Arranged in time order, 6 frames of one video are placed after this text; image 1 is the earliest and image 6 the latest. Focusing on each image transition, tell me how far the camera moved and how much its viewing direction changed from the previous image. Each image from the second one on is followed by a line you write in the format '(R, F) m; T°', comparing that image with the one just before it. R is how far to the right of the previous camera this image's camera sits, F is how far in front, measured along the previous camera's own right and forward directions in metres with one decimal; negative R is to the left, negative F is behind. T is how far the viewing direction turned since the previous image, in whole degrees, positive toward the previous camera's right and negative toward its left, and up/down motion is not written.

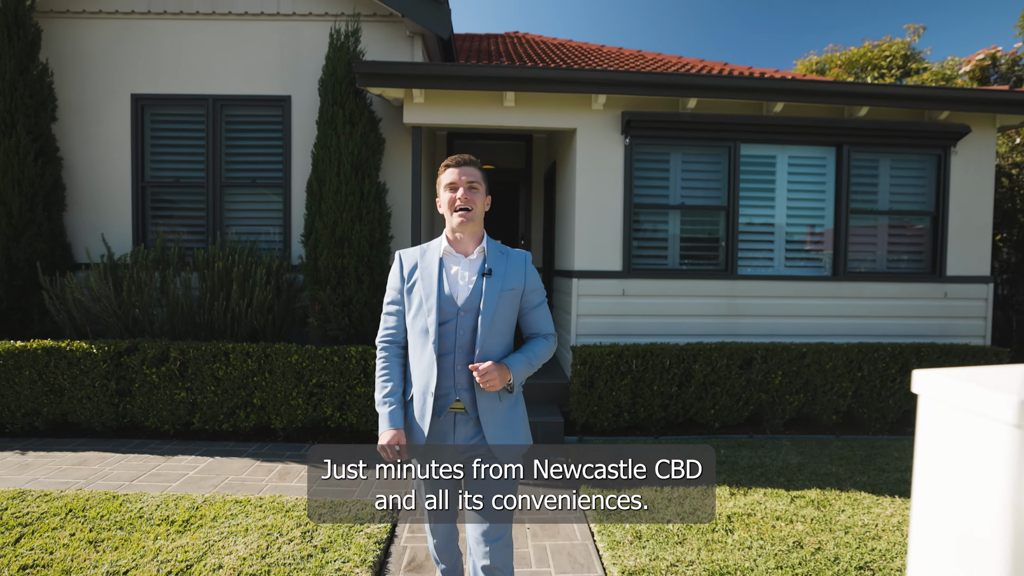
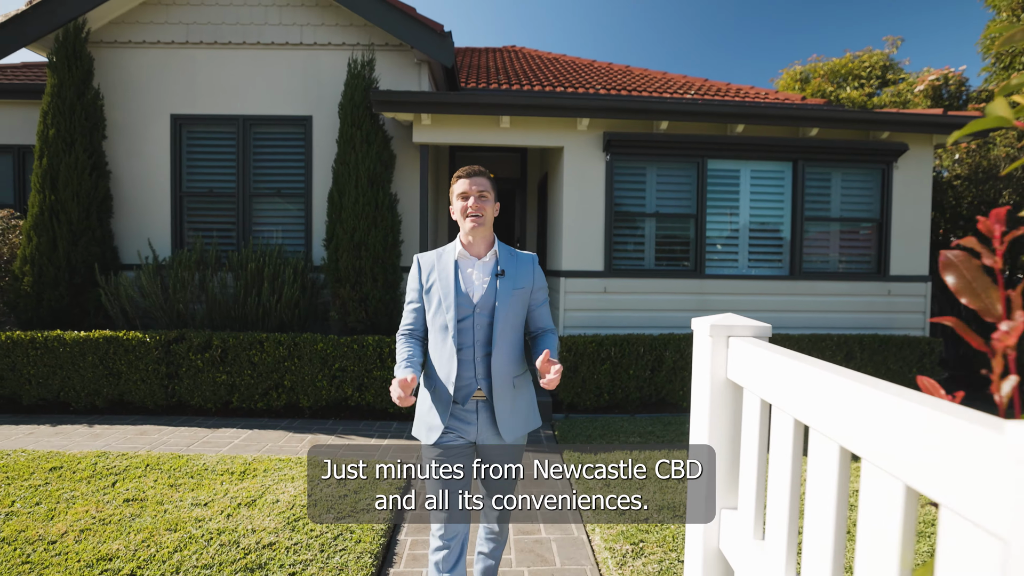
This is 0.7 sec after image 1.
(0.0, -0.8) m; 0°
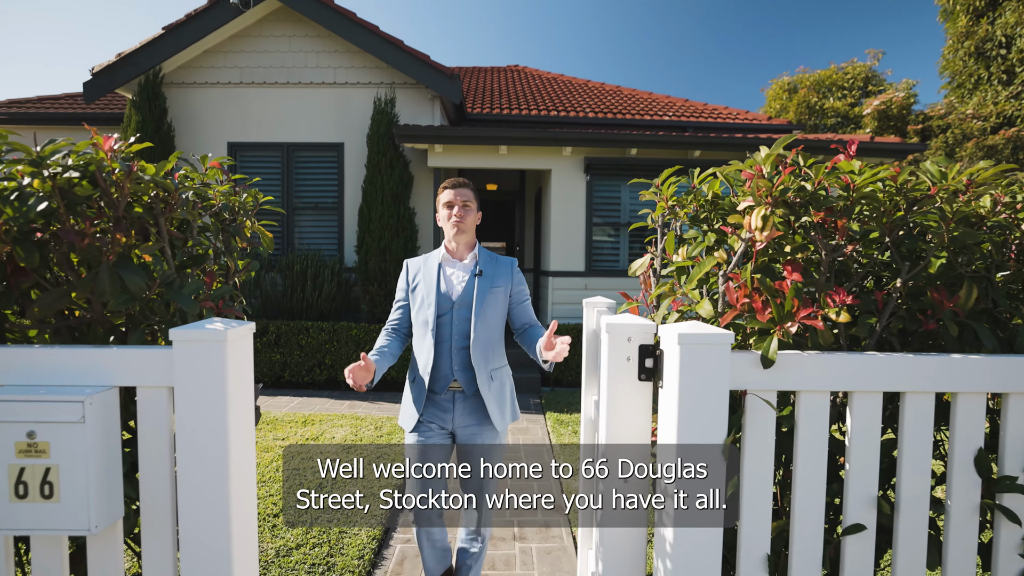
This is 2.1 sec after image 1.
(+0.2, -1.3) m; -1°
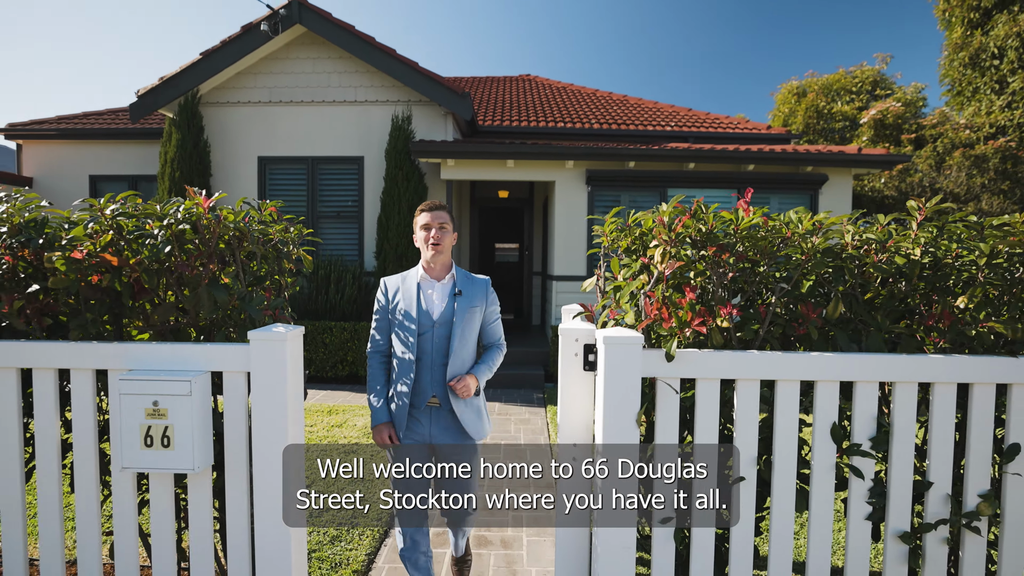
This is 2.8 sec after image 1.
(+0.2, -0.6) m; -2°
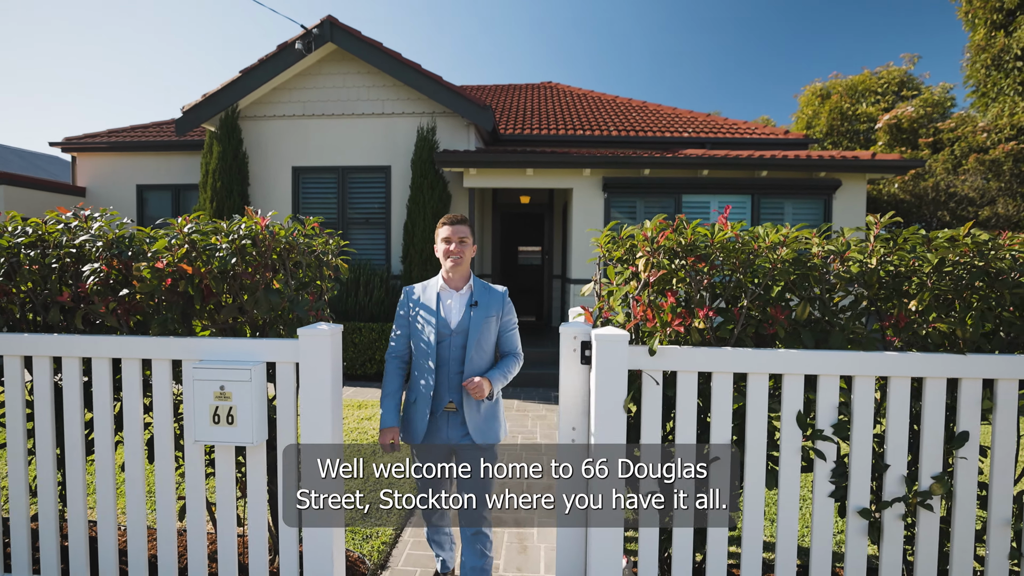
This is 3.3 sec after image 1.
(+0.1, -0.3) m; -3°
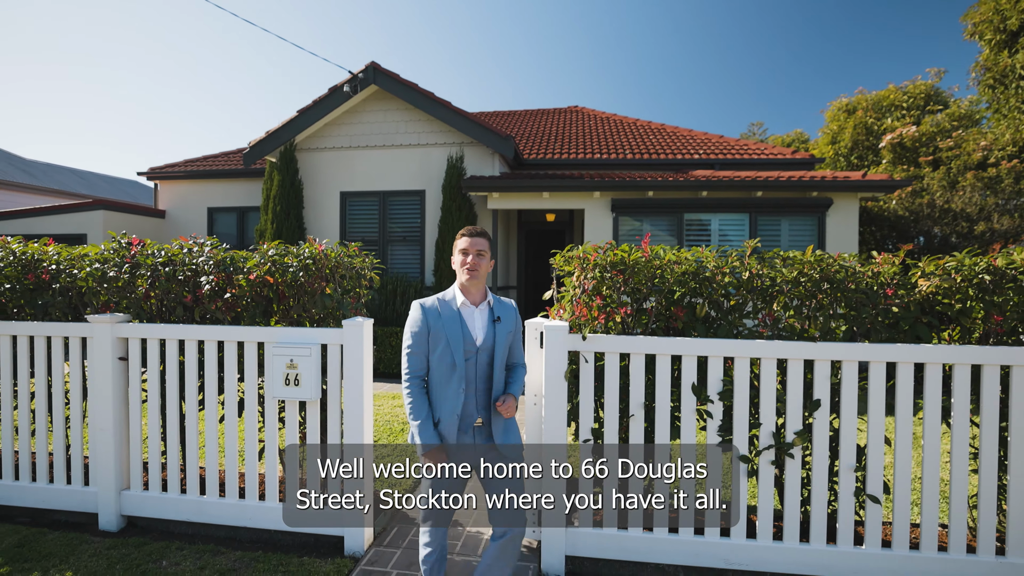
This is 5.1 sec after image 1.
(+0.4, -1.0) m; -4°
